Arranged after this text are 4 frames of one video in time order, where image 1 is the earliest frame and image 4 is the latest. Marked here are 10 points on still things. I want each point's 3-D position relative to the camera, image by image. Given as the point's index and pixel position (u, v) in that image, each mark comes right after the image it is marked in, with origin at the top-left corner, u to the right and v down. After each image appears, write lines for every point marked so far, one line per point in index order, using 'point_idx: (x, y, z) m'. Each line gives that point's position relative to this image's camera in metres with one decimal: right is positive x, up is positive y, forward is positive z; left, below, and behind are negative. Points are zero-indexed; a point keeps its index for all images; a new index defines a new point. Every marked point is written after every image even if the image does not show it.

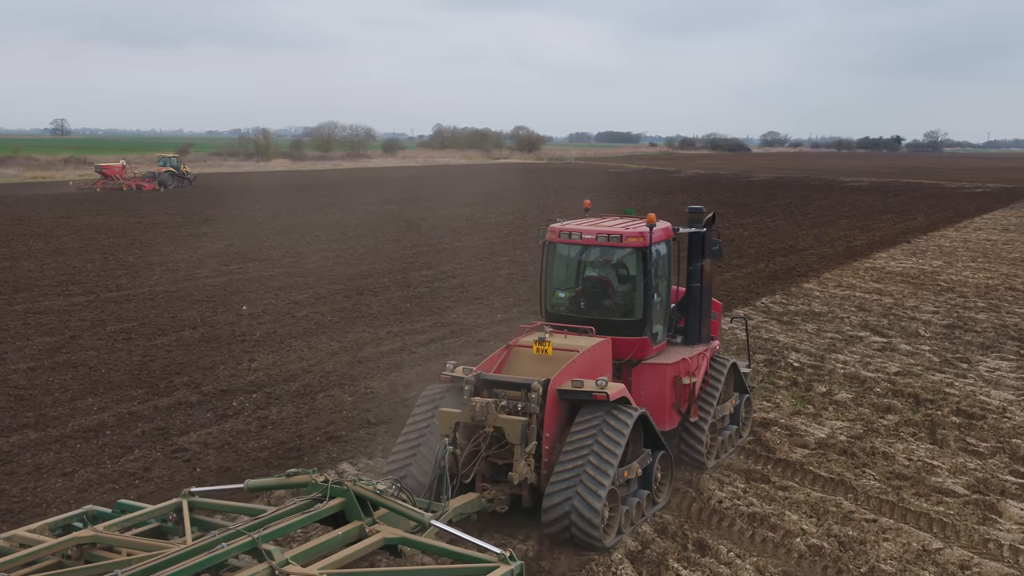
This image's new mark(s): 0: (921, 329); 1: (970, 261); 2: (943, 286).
0: (+4.1, -0.5, +12.3) m
1: (+7.1, +0.3, +19.0) m
2: (+5.5, -0.1, +15.7) m
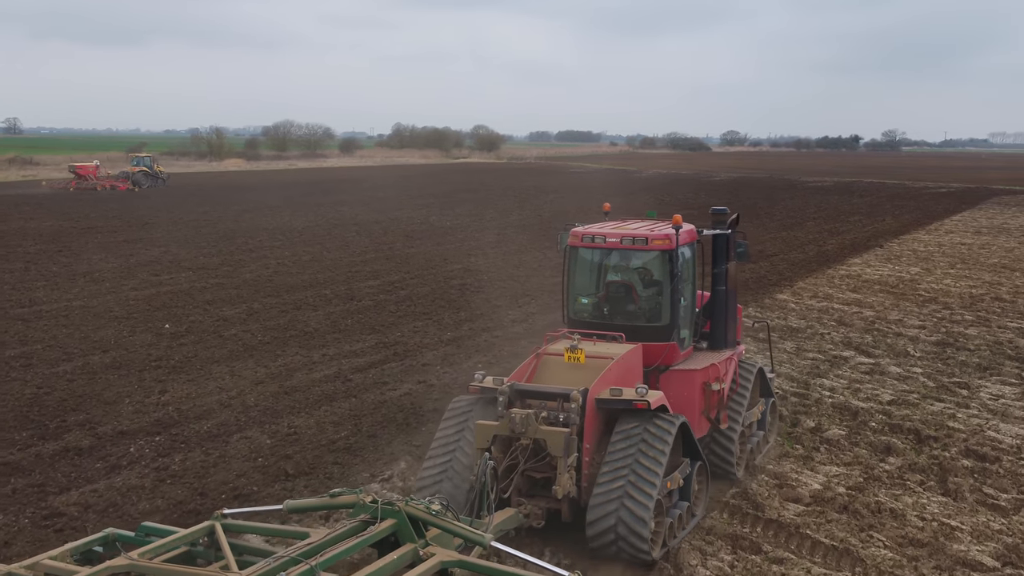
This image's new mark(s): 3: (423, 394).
0: (+3.8, -0.6, +11.9) m
1: (+6.6, +0.3, +18.7) m
2: (+5.2, -0.1, +15.4) m
3: (-0.7, -0.8, +9.6) m
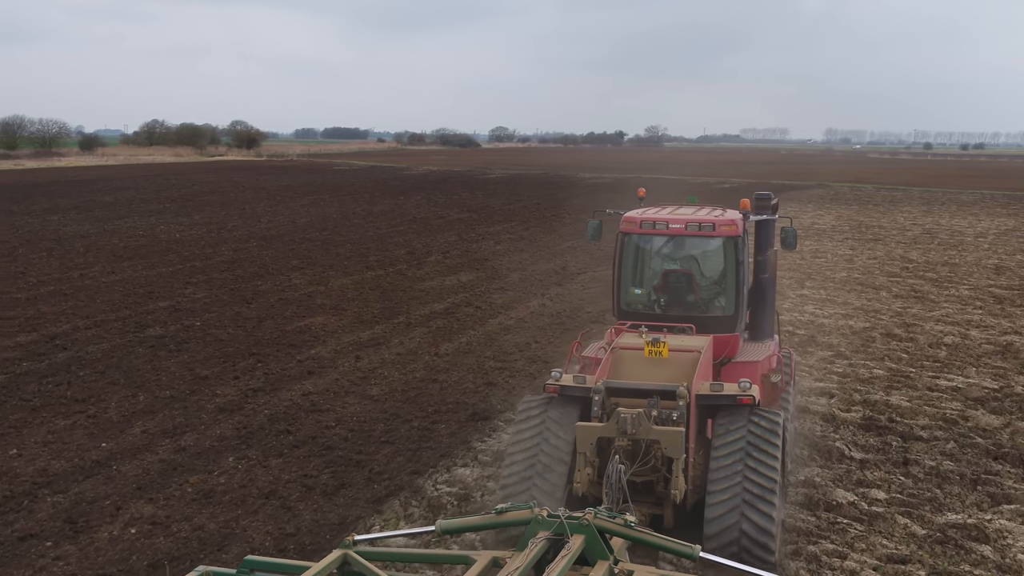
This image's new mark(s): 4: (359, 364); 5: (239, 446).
0: (+2.0, -1.0, +7.8) m
1: (+3.5, 0.0, +15.0) m
2: (+2.7, -0.5, +11.4) m
3: (-2.0, -1.3, +4.6) m
4: (-1.3, -0.6, +10.1) m
5: (-1.7, -1.0, +7.5) m
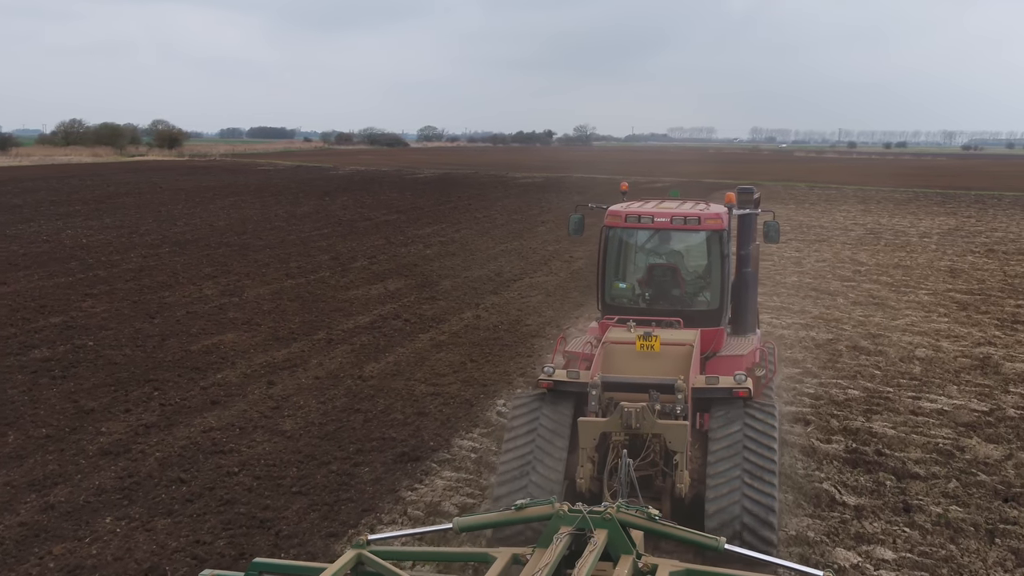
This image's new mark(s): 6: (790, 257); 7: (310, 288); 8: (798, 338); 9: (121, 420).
0: (+1.7, -1.0, +6.7) m
1: (+2.7, -0.1, +14.0) m
2: (+2.1, -0.6, +10.4) m
3: (-2.2, -1.5, +3.4) m
4: (-1.7, -0.7, +8.9) m
5: (-2.0, -1.1, +6.3) m
6: (+4.3, +0.5, +19.1) m
7: (-2.4, 0.0, +15.0) m
8: (+2.7, -0.4, +11.3) m
9: (-2.5, -0.9, +8.0) m
